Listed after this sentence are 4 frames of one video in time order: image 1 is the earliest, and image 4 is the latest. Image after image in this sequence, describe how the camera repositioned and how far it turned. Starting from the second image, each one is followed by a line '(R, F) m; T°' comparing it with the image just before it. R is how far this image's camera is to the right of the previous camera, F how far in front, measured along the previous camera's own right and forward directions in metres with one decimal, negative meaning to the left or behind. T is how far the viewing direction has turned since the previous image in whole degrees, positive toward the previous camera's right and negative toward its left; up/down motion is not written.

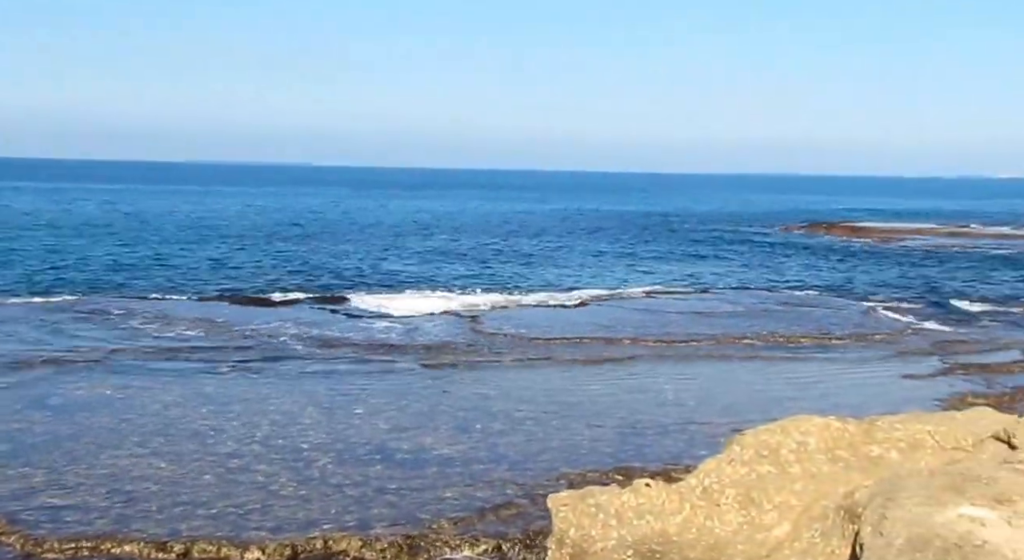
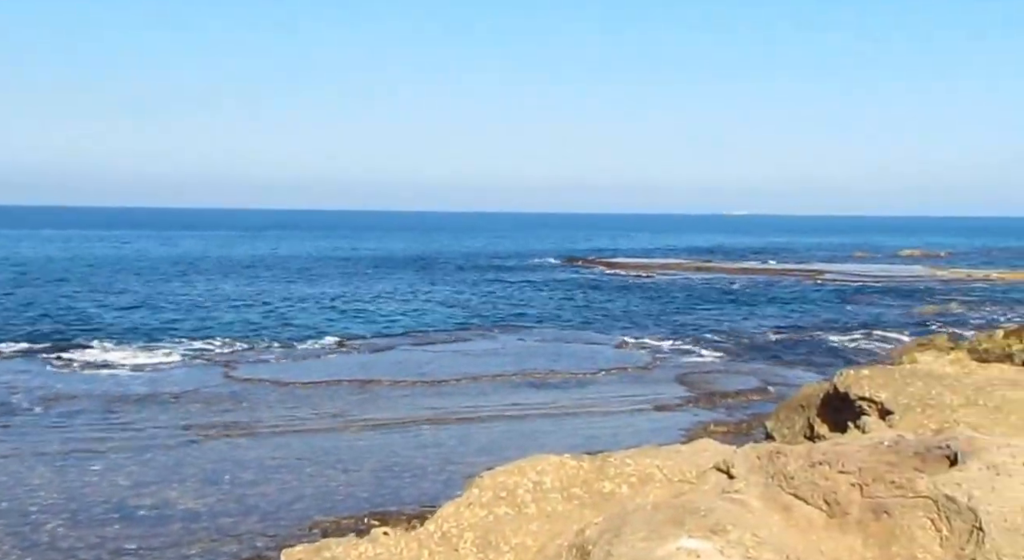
(+0.8, +0.2) m; +9°
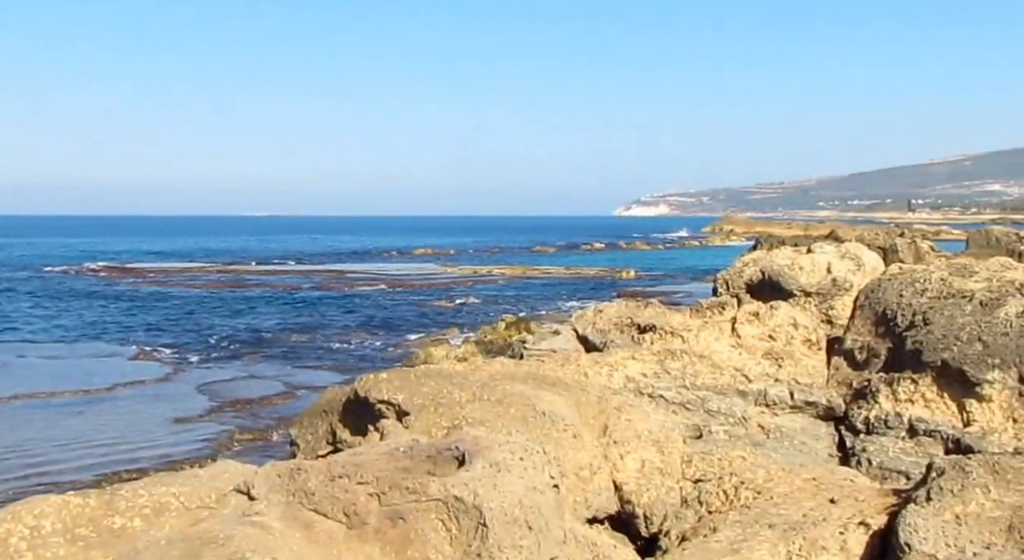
(+0.3, +0.6) m; +21°
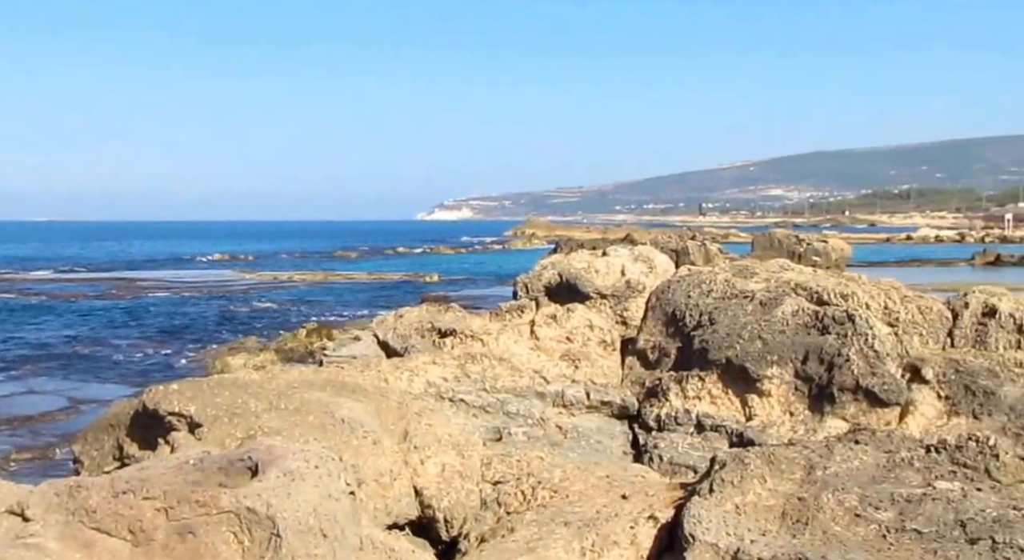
(+0.2, -0.1) m; +9°
